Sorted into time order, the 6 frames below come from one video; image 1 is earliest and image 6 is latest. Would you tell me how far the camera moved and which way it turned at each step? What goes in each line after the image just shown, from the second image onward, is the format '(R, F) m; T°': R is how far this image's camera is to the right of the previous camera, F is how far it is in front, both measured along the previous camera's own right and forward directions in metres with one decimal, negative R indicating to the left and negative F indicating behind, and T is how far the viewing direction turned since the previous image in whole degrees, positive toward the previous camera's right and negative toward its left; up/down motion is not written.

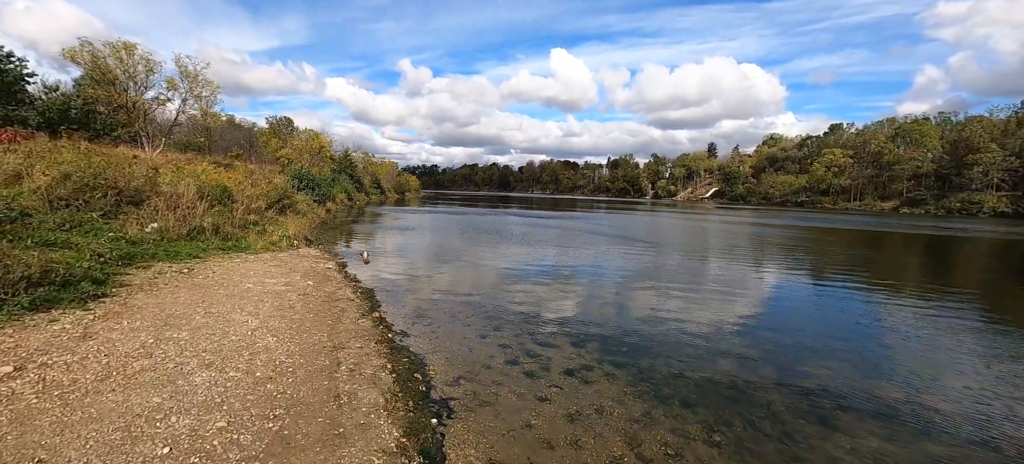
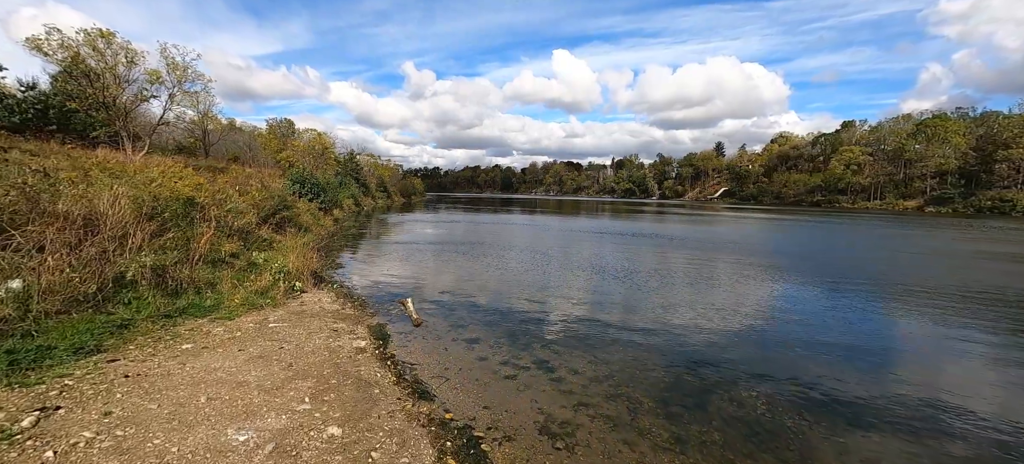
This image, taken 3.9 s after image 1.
(-3.5, +7.4) m; 0°
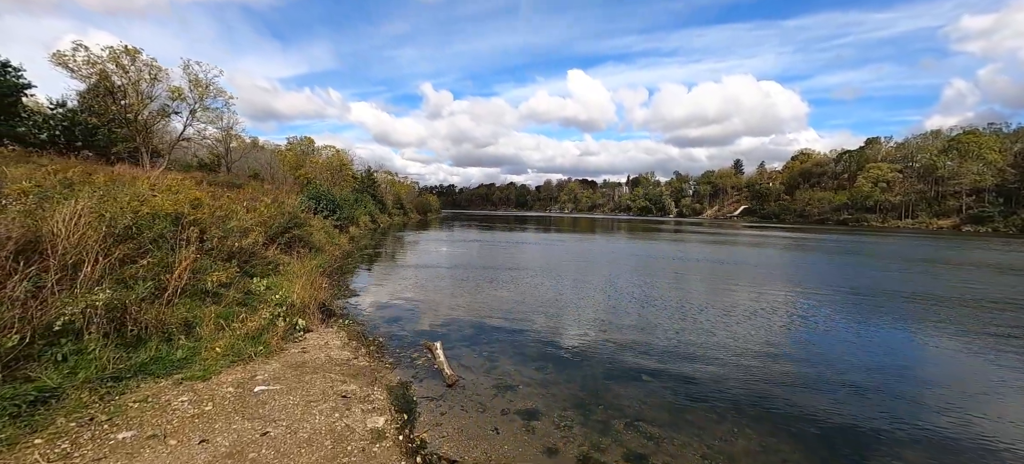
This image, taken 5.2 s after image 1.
(-0.9, +2.6) m; -2°
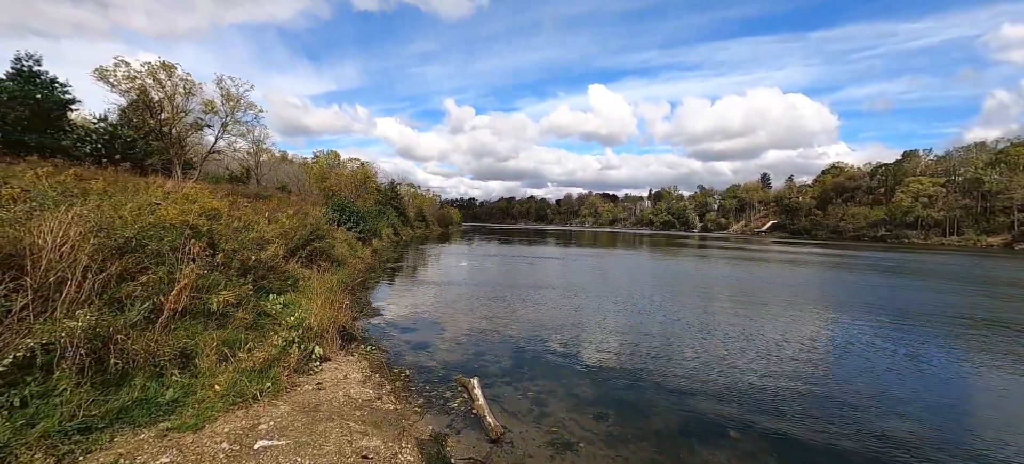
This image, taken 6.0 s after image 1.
(-0.6, +1.5) m; -3°
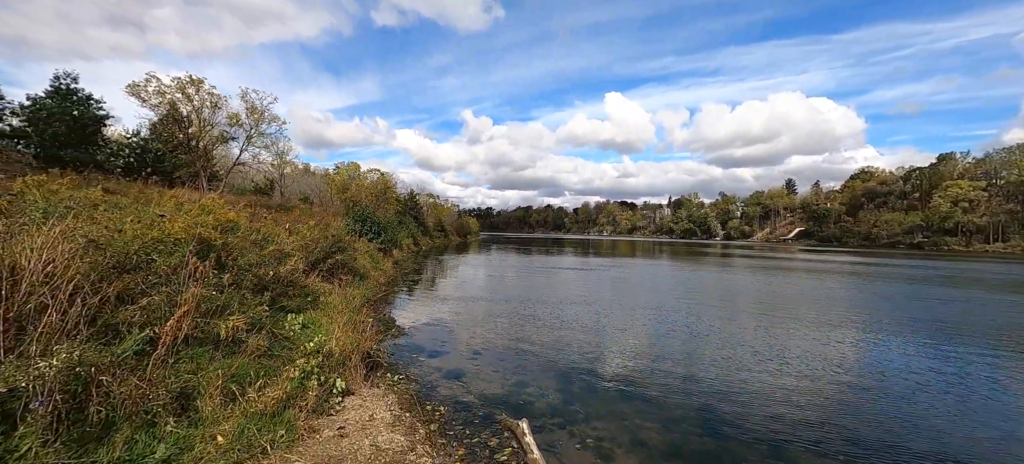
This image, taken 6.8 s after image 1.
(-0.6, +1.3) m; -2°
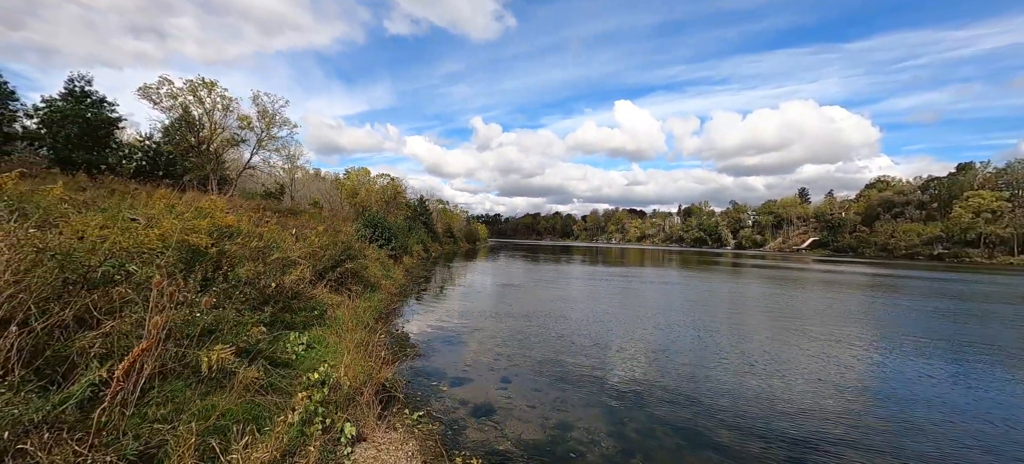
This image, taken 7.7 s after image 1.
(-0.6, +1.6) m; -1°
